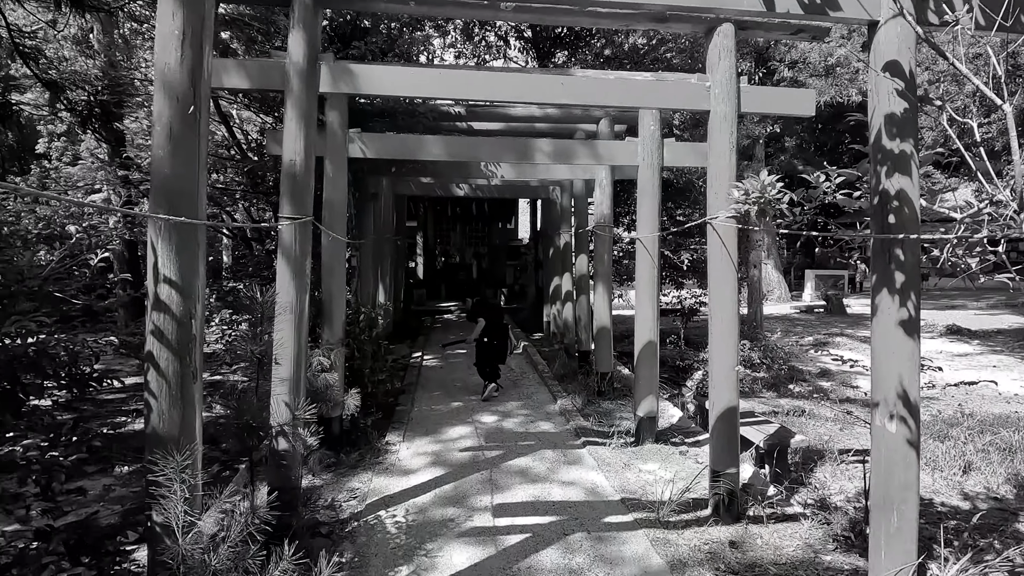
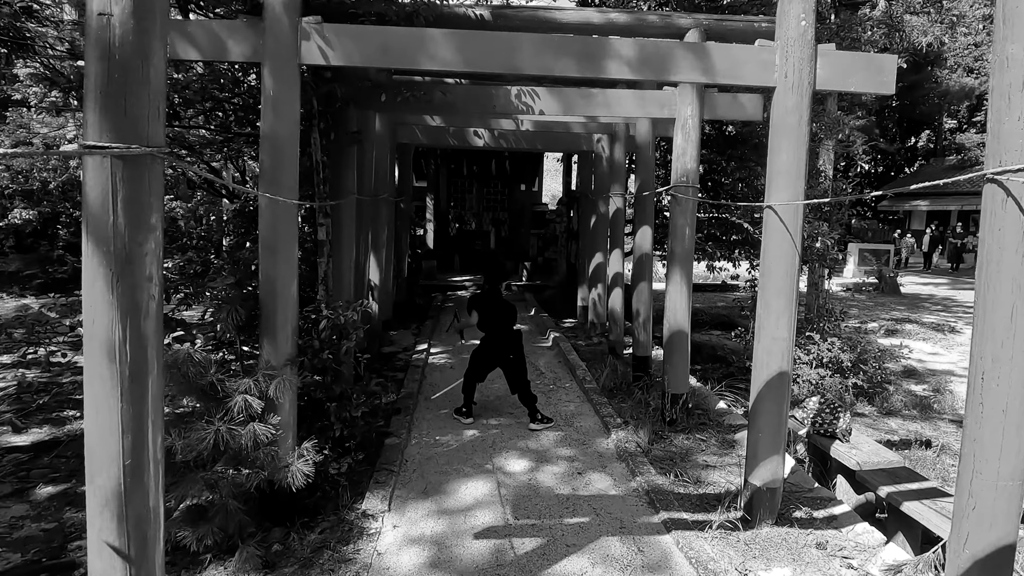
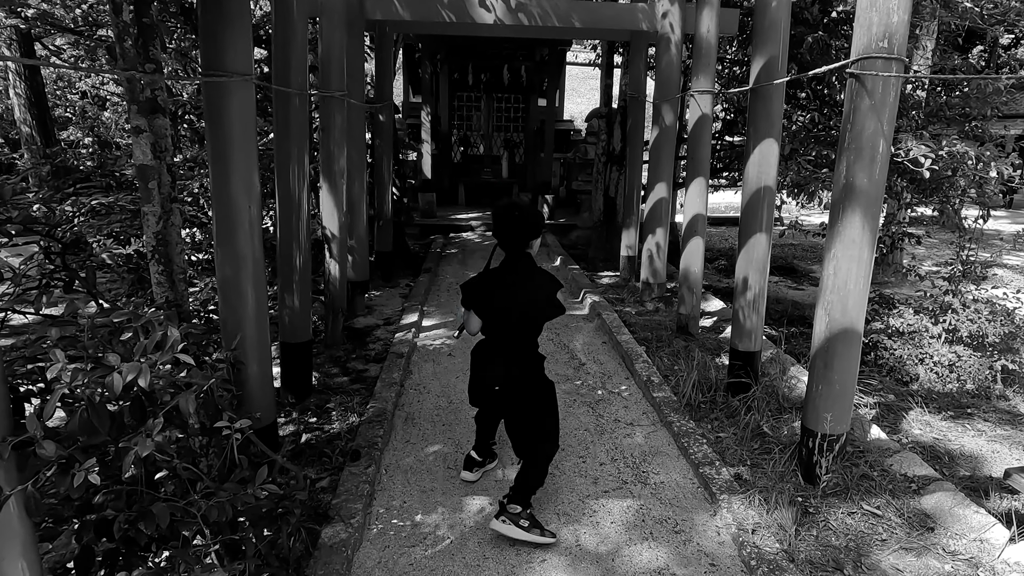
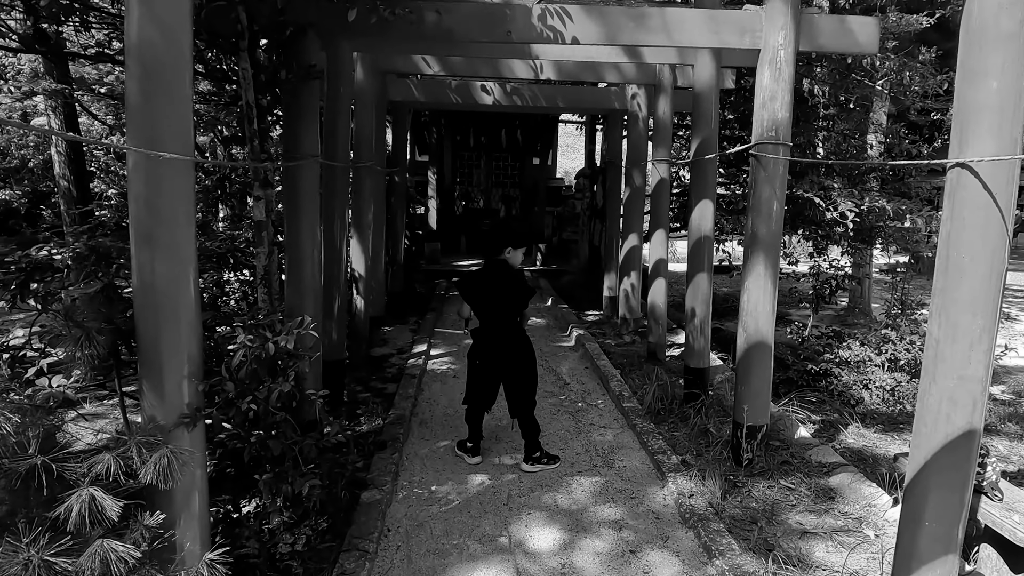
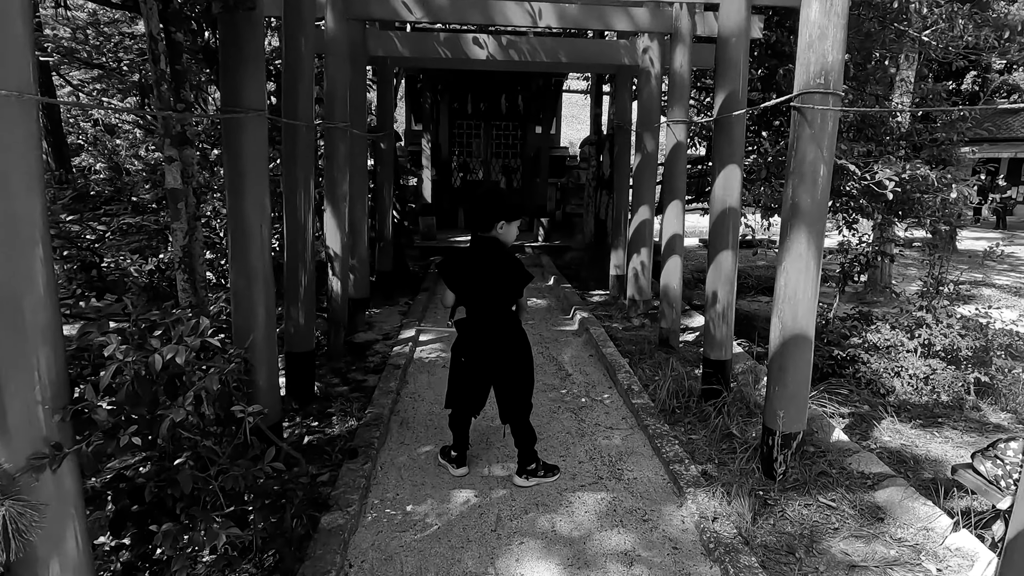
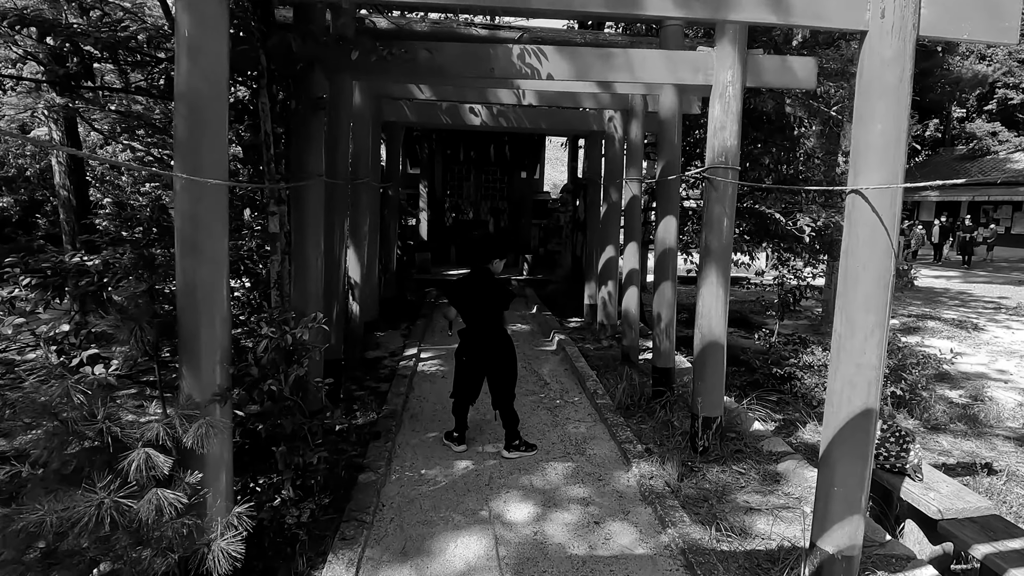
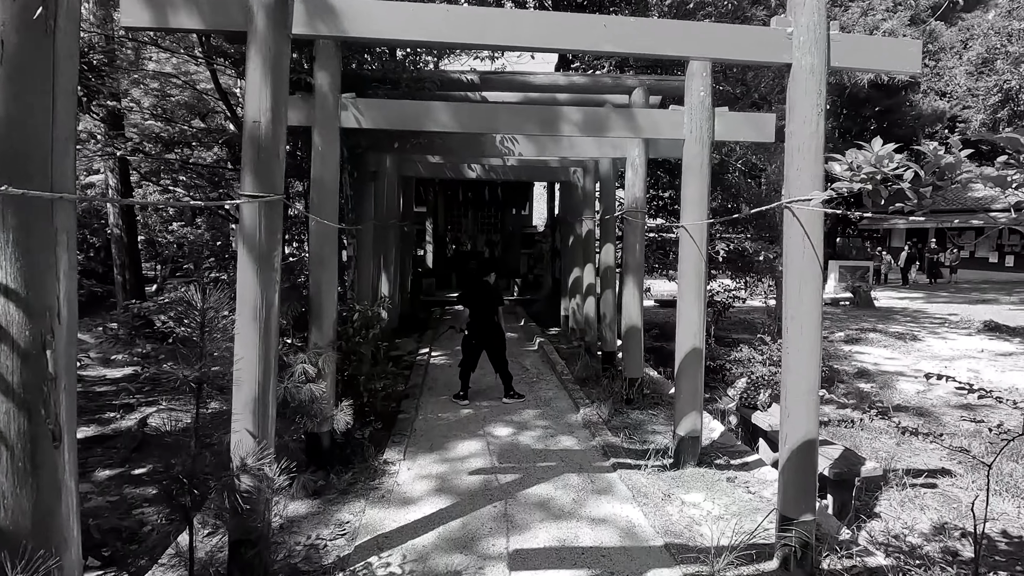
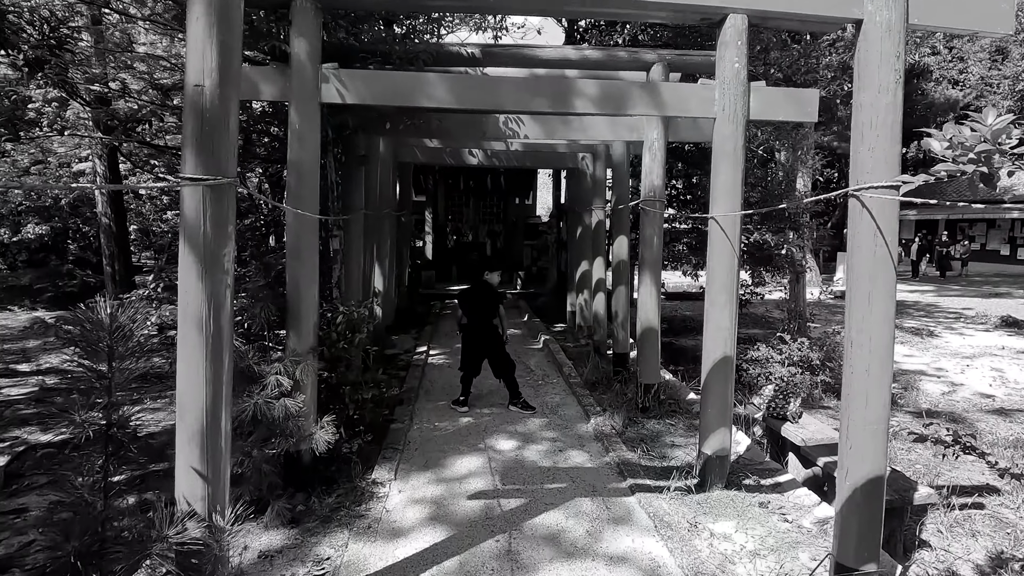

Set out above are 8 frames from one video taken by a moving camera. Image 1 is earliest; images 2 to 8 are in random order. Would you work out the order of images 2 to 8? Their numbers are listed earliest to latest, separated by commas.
7, 8, 2, 6, 4, 5, 3
